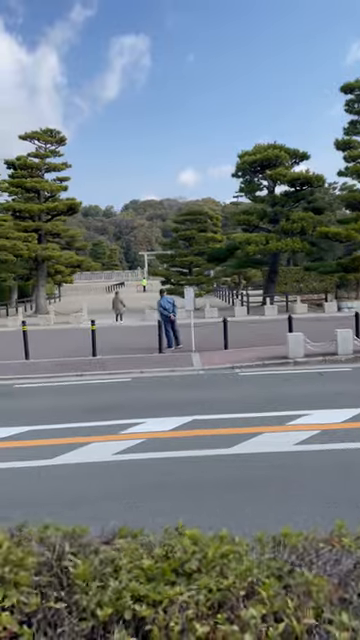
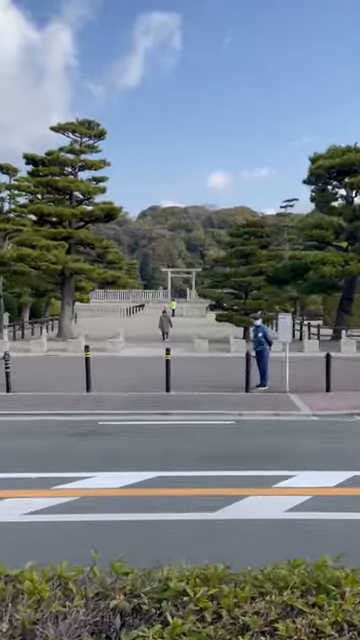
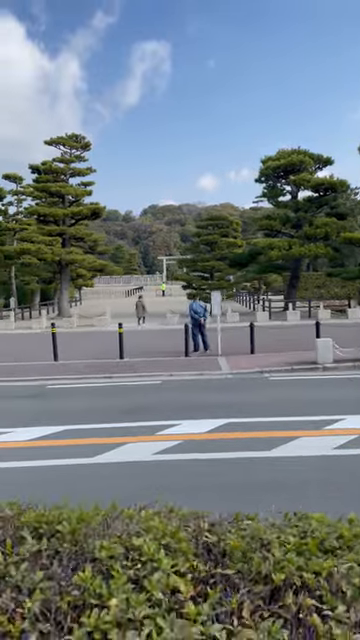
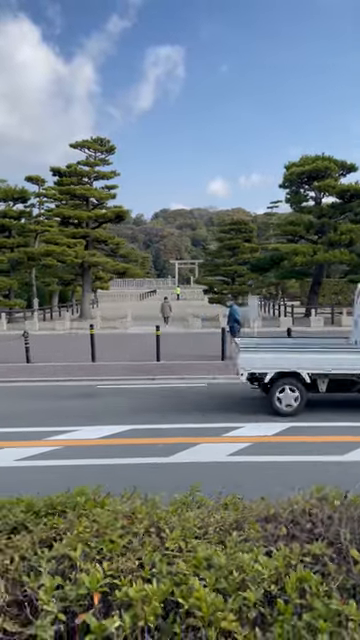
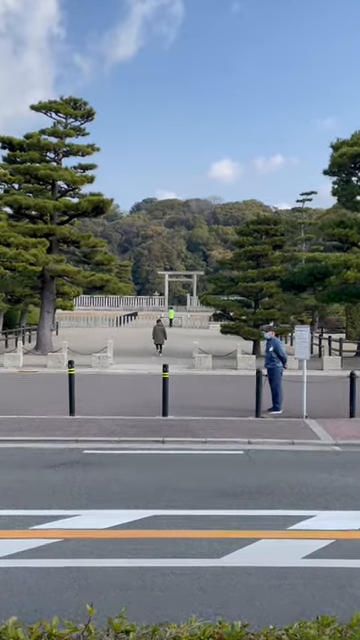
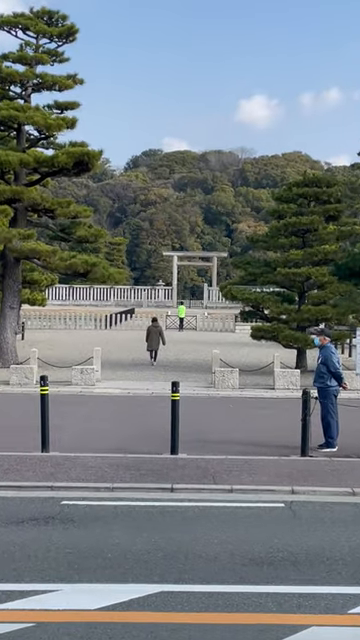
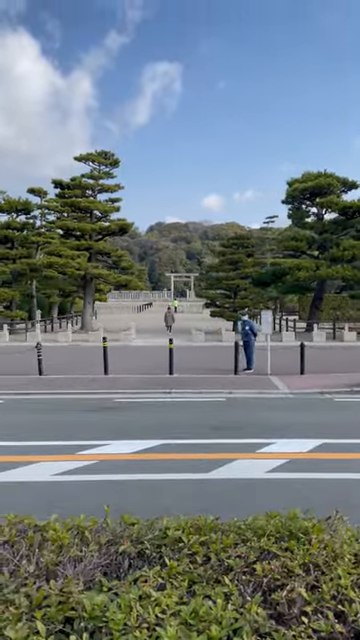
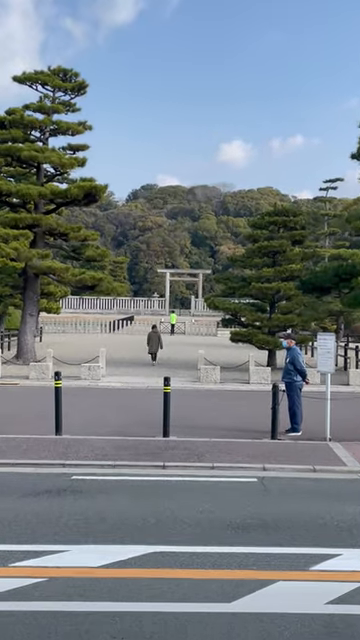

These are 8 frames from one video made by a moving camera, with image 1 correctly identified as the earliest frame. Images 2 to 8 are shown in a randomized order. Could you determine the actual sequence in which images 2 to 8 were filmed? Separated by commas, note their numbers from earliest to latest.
3, 4, 7, 2, 5, 8, 6
